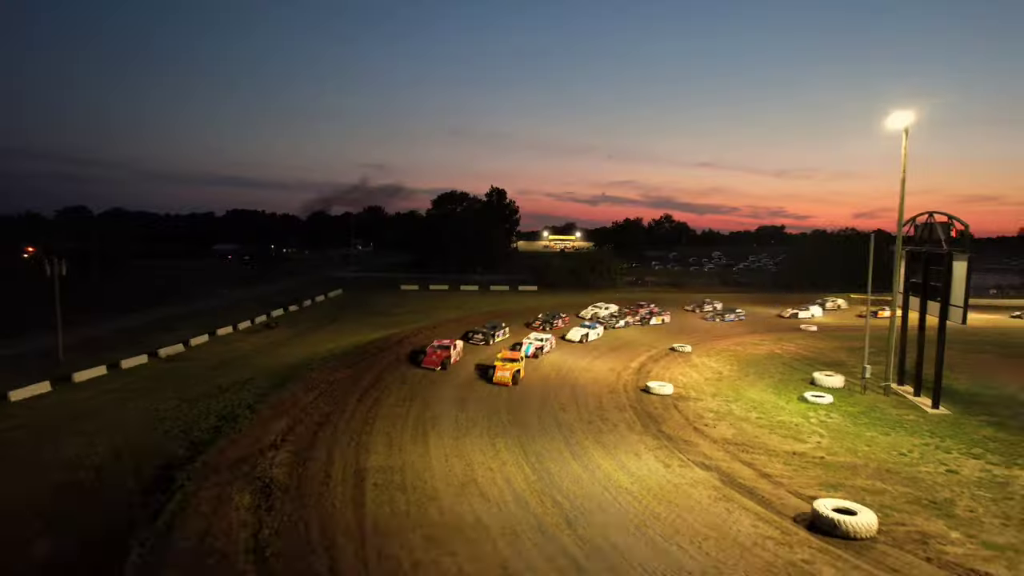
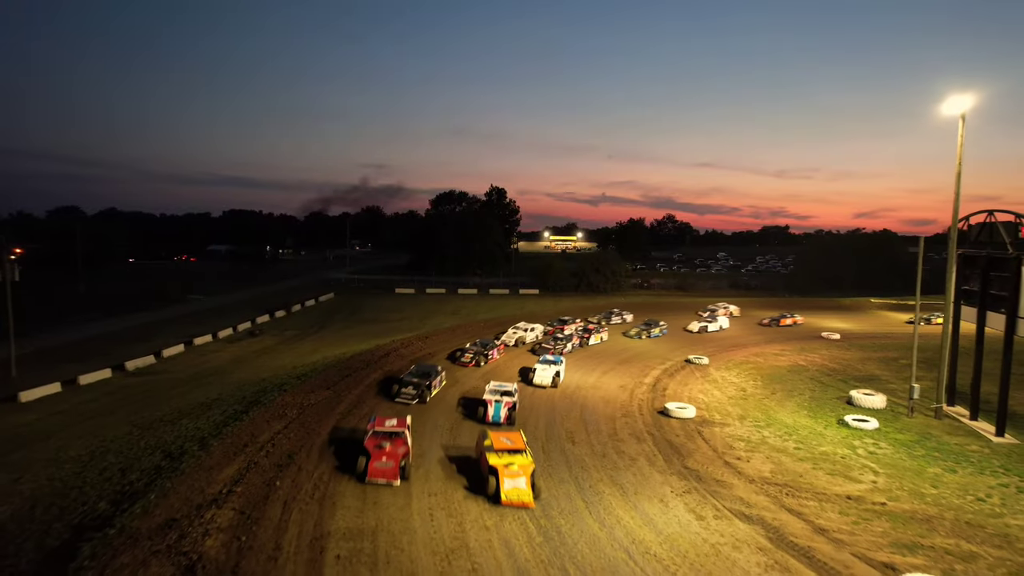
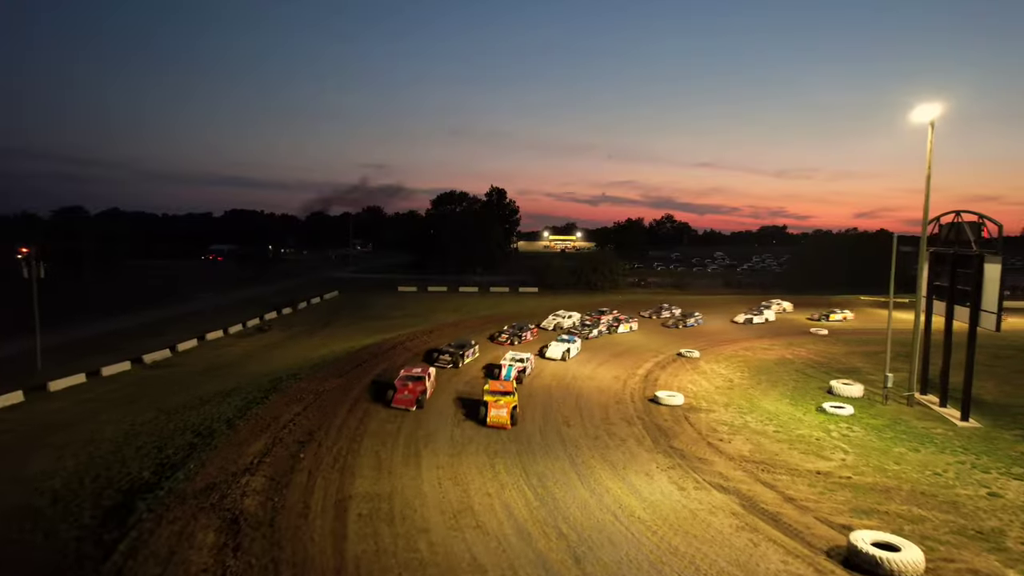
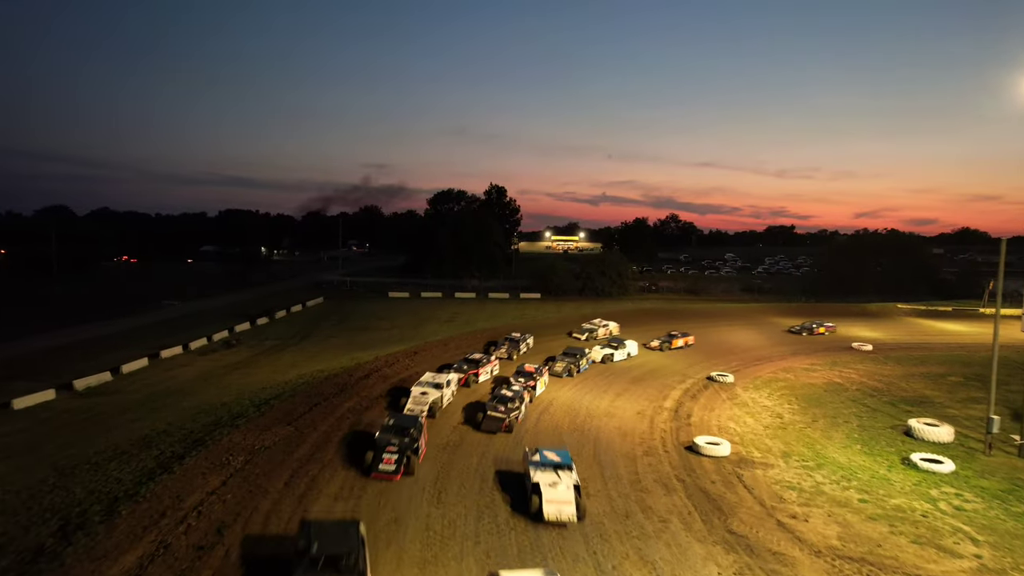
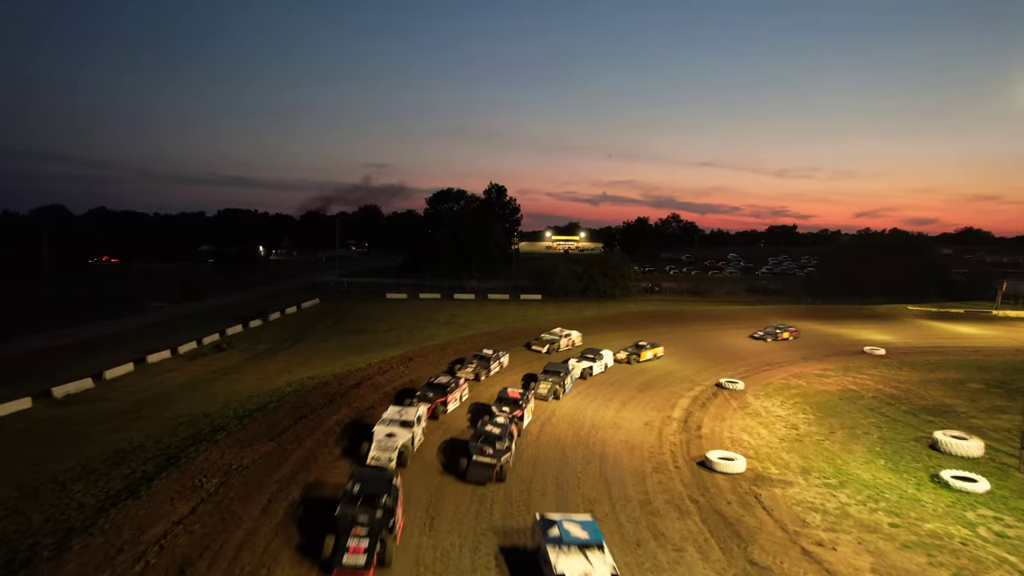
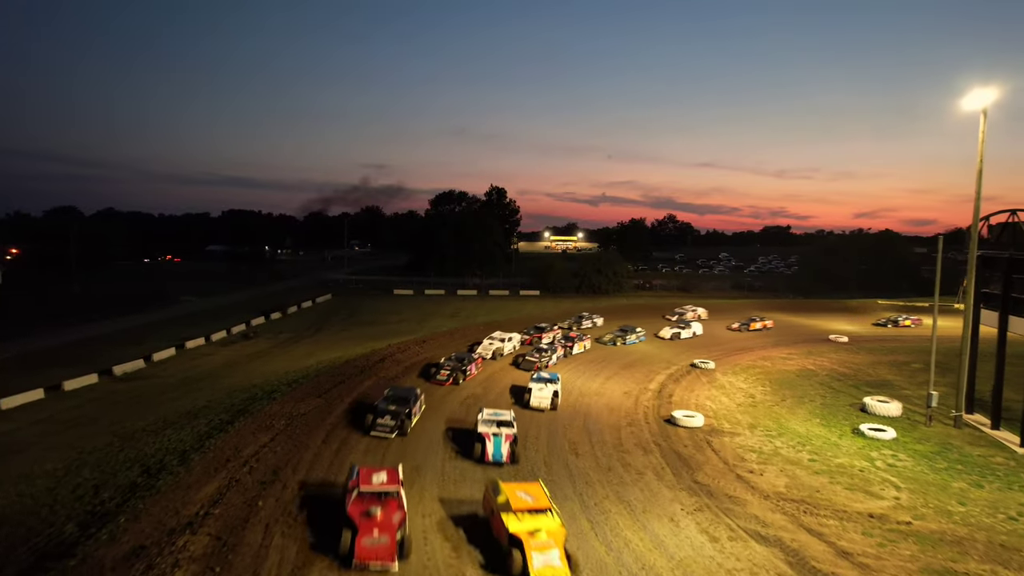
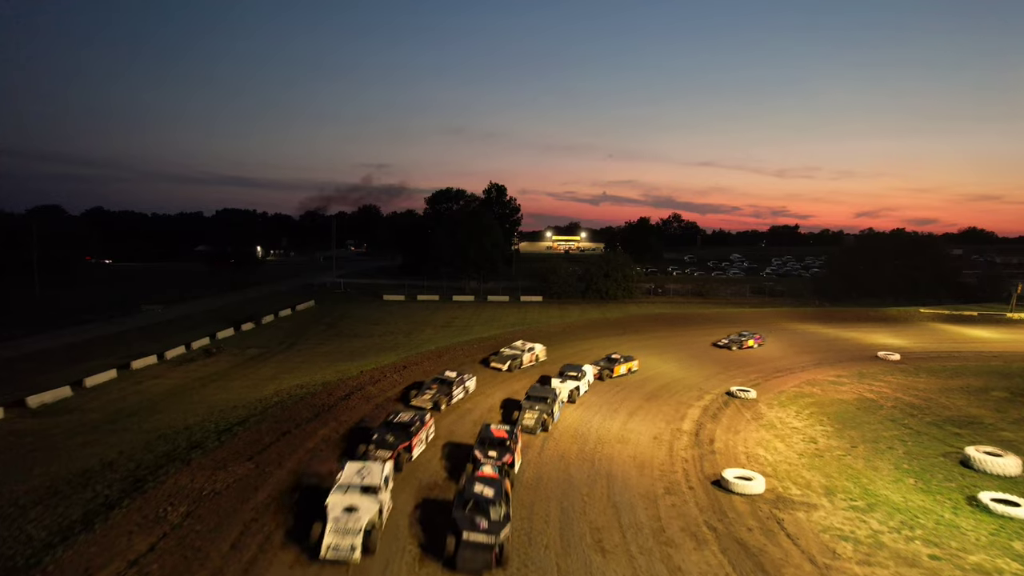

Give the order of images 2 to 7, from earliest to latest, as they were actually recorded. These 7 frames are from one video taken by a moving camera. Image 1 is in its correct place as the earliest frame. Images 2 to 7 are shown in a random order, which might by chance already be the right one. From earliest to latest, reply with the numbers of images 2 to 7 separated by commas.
3, 2, 6, 4, 5, 7
